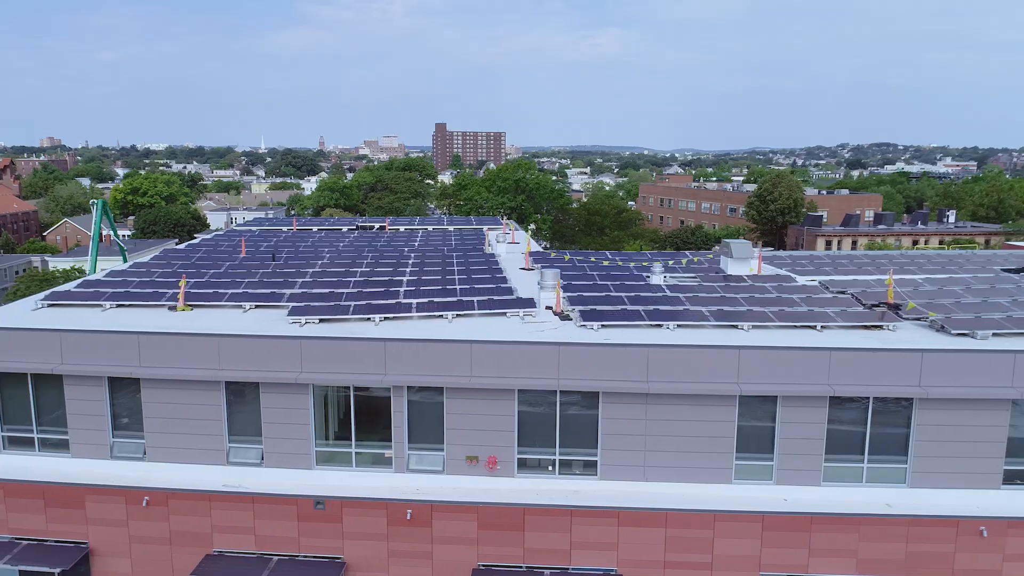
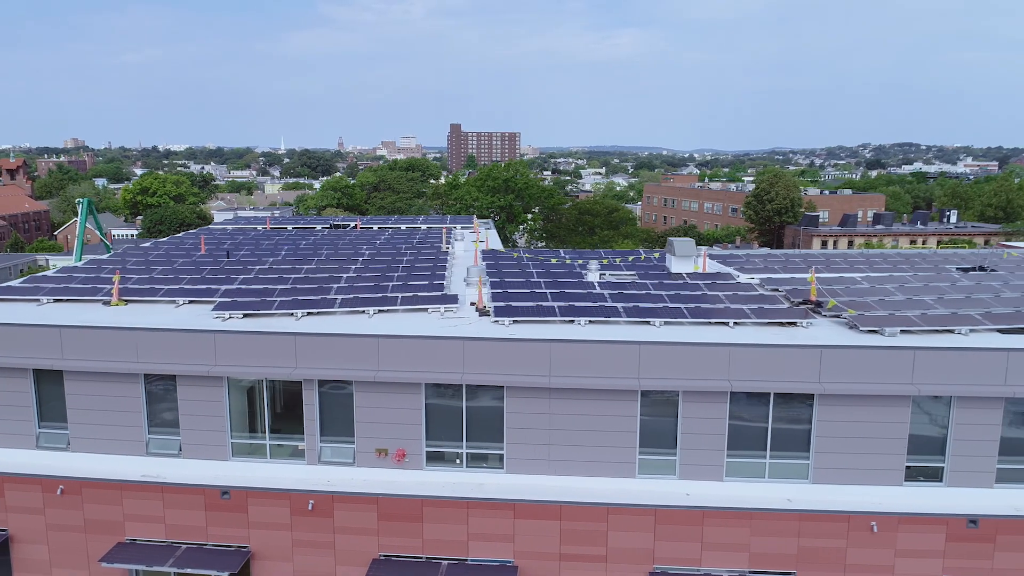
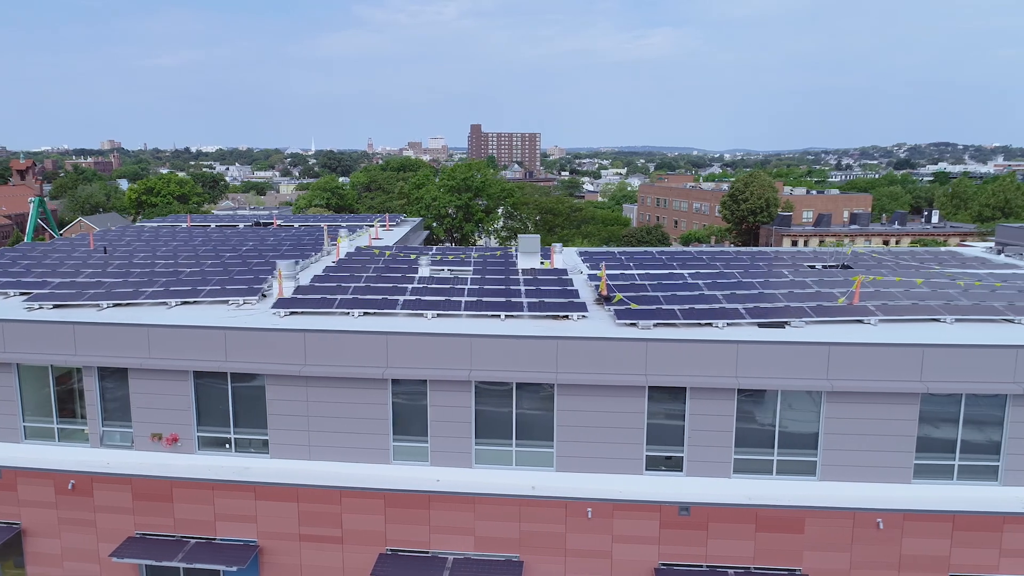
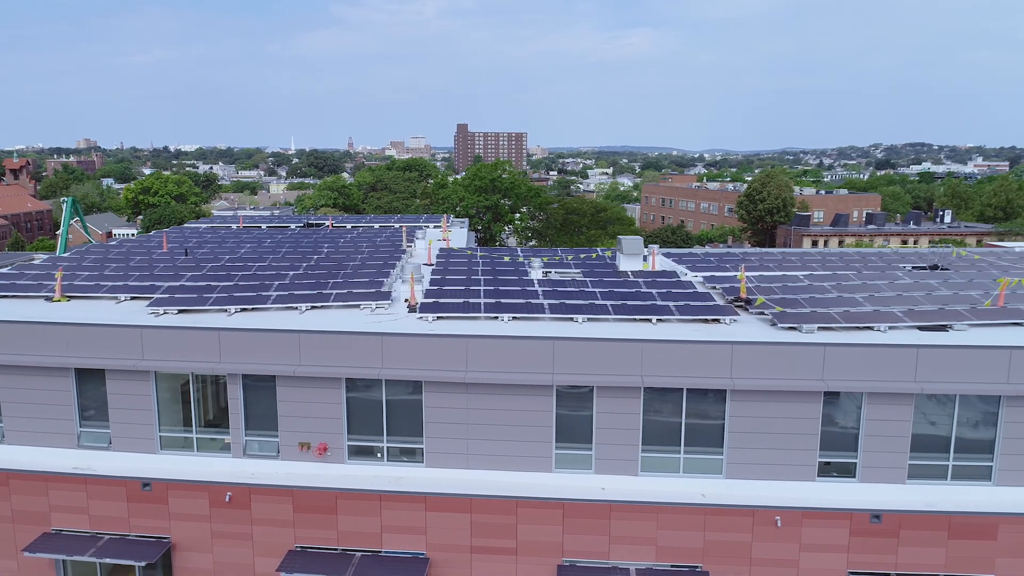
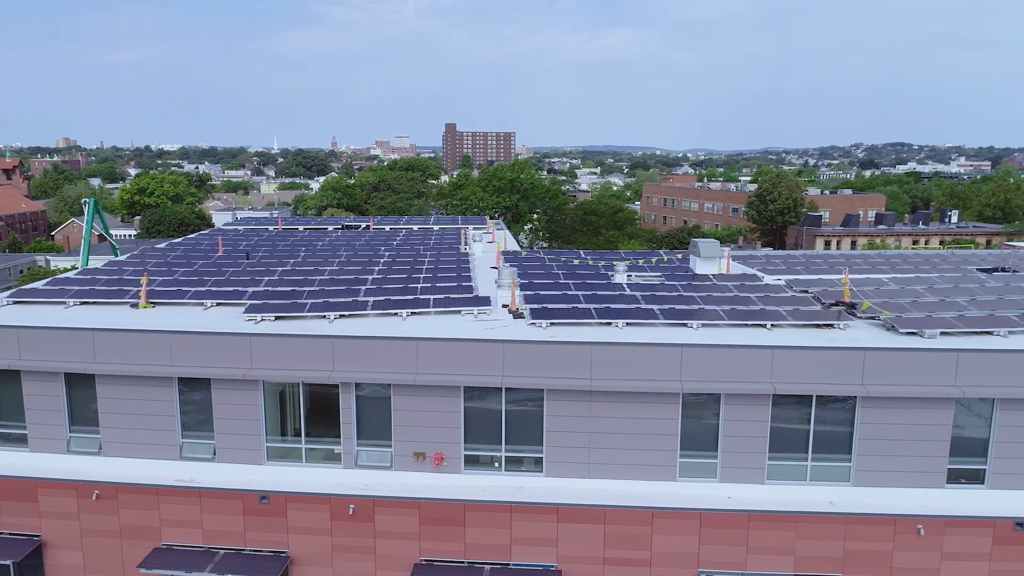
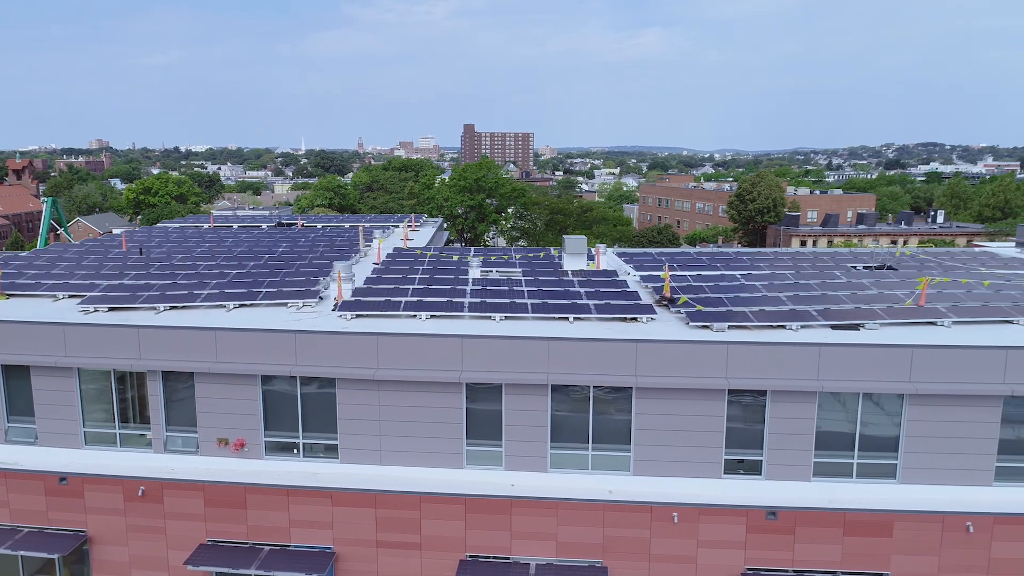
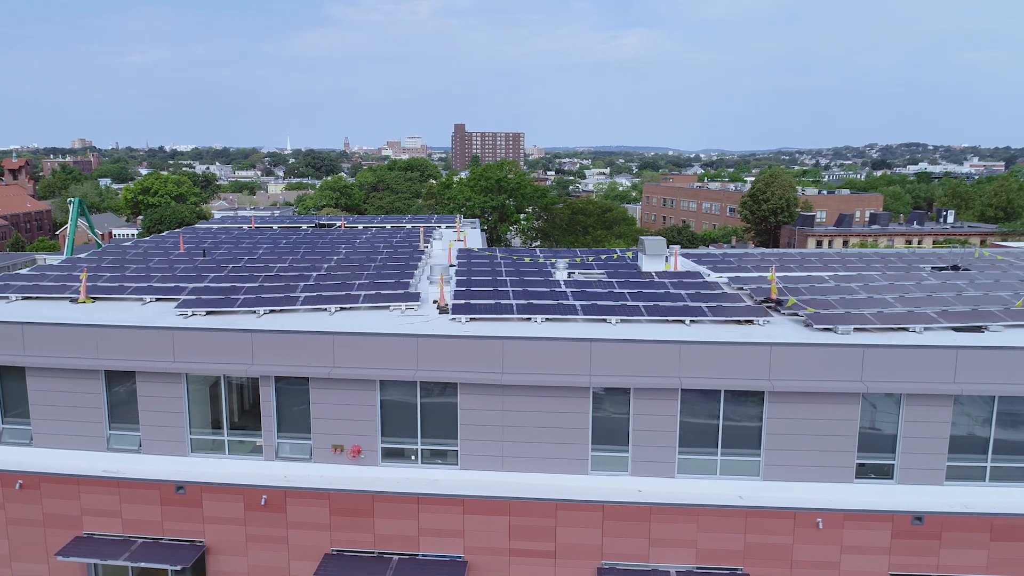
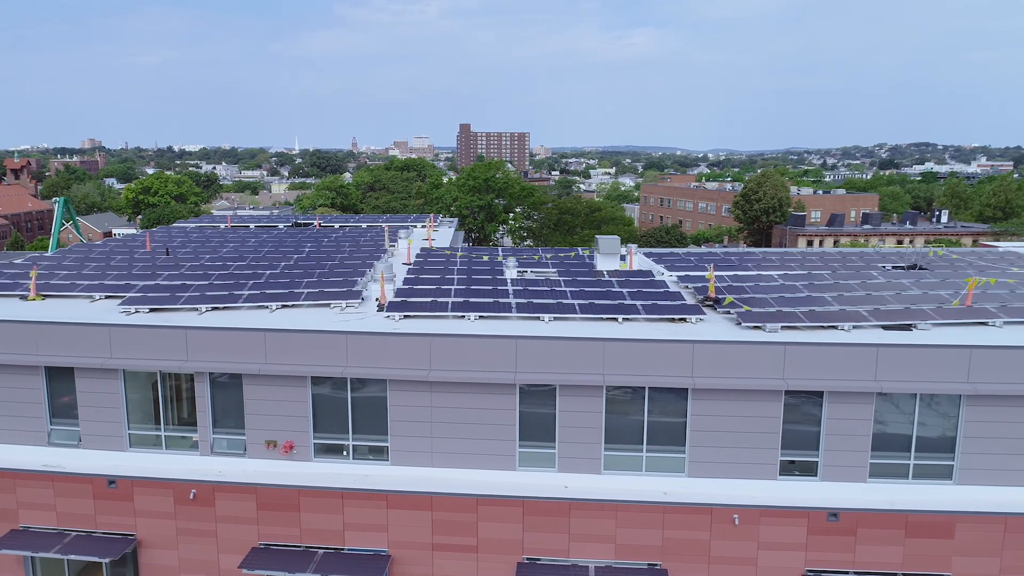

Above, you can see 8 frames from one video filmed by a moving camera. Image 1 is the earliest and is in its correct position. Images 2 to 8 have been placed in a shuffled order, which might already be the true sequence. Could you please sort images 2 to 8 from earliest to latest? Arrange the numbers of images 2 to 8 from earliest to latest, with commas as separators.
5, 2, 7, 4, 8, 6, 3
